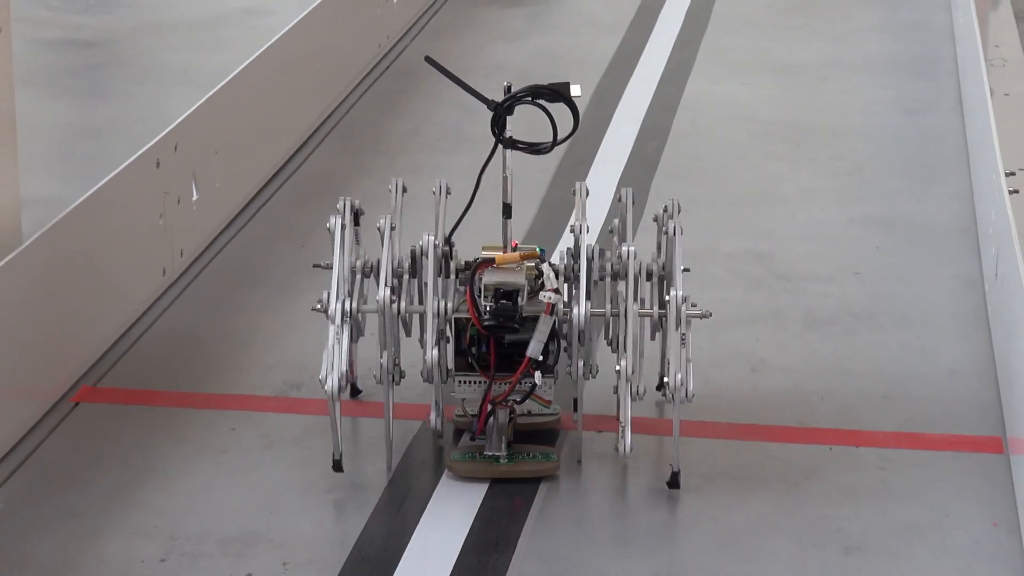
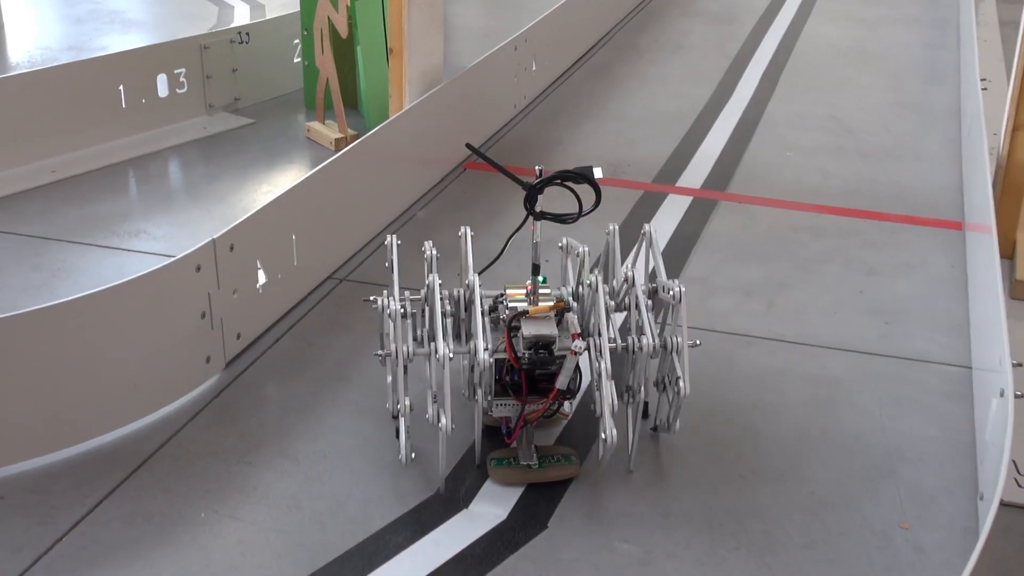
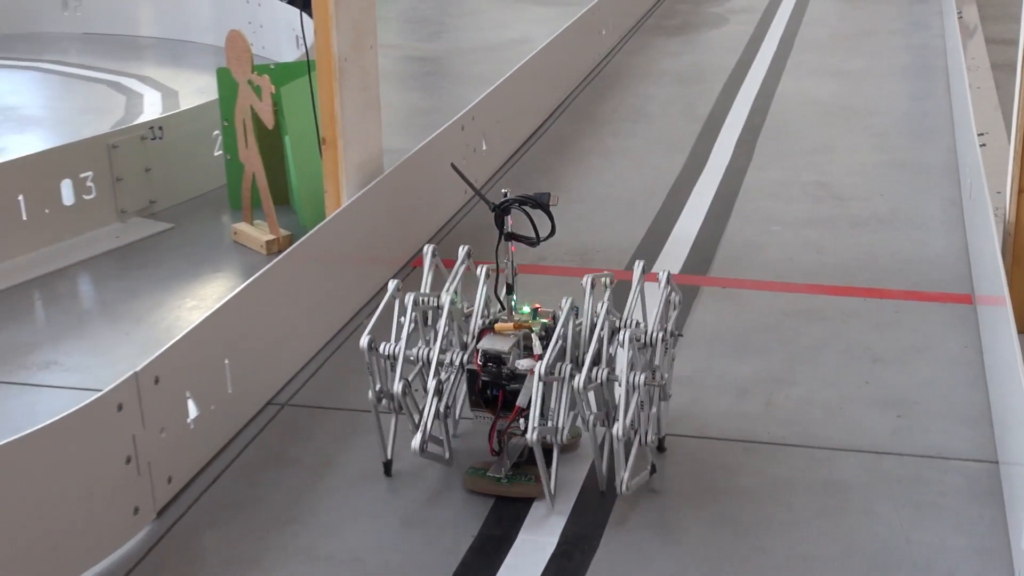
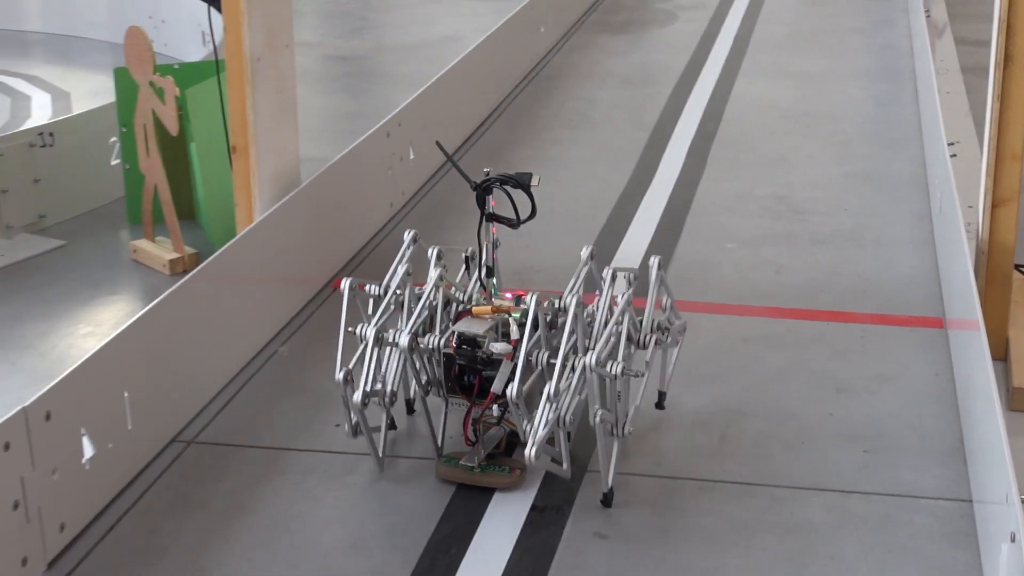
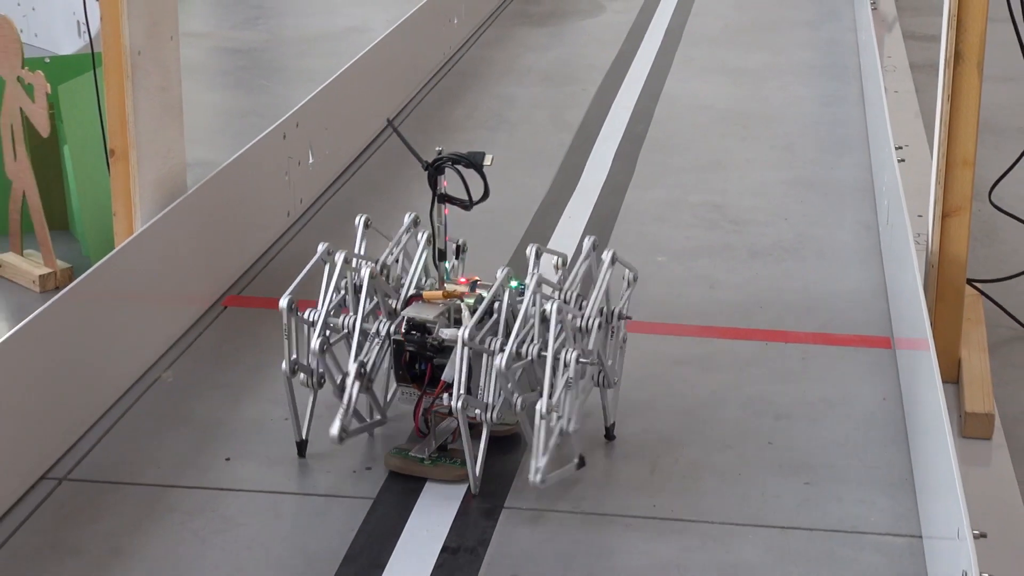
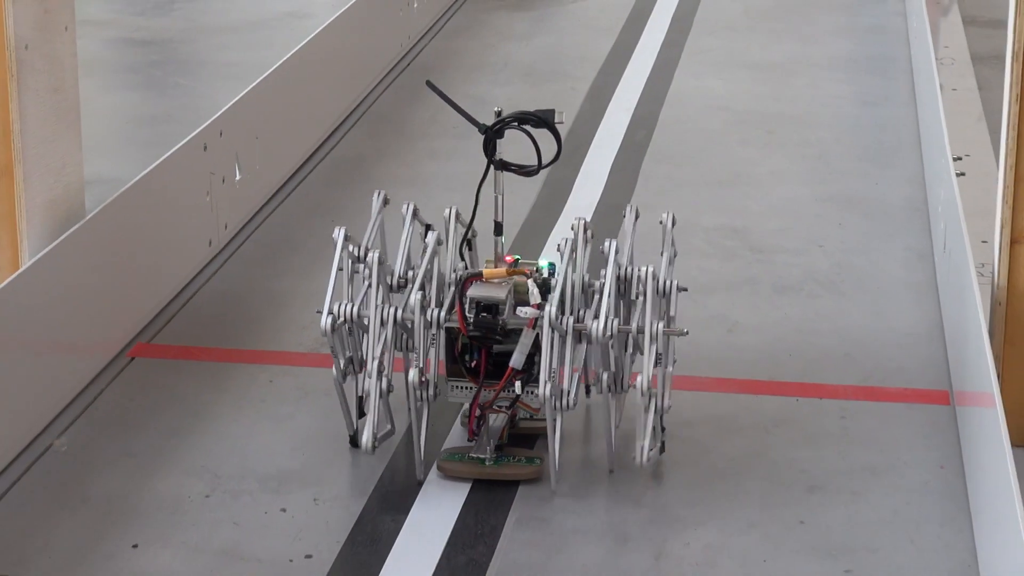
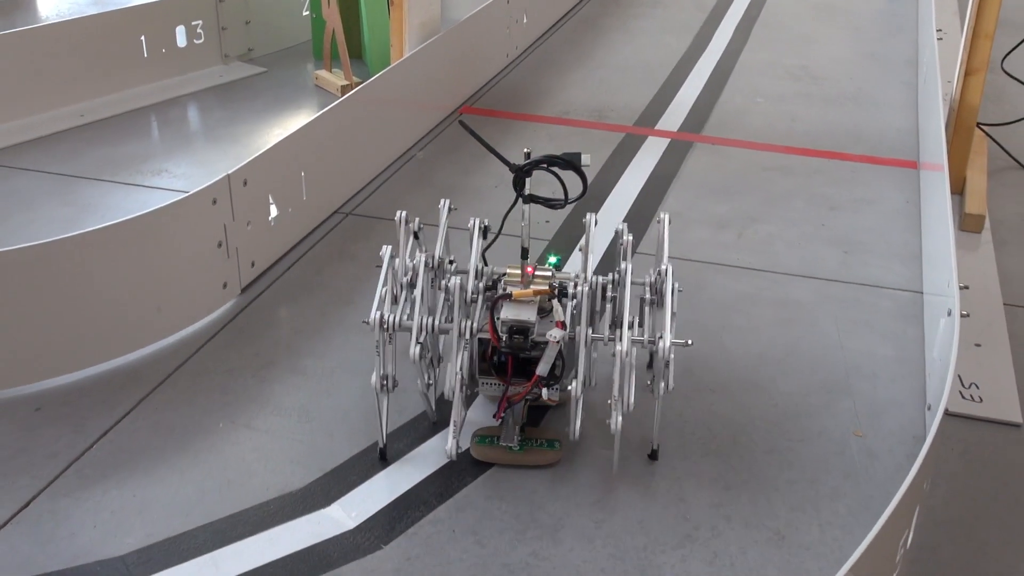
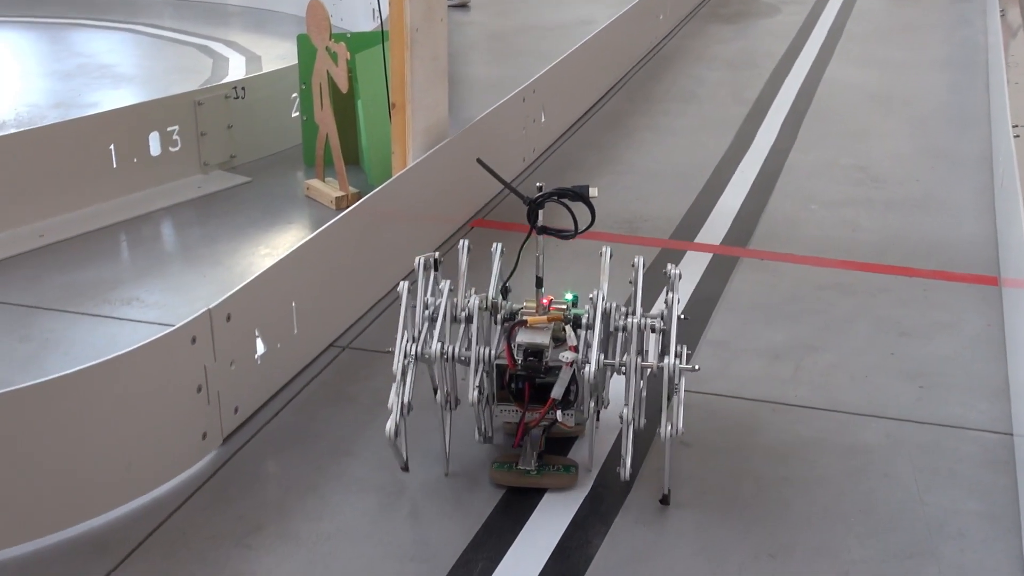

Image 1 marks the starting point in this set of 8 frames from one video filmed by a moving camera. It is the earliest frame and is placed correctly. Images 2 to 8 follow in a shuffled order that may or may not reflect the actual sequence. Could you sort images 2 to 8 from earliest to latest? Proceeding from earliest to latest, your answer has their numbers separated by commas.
6, 5, 4, 3, 8, 2, 7
